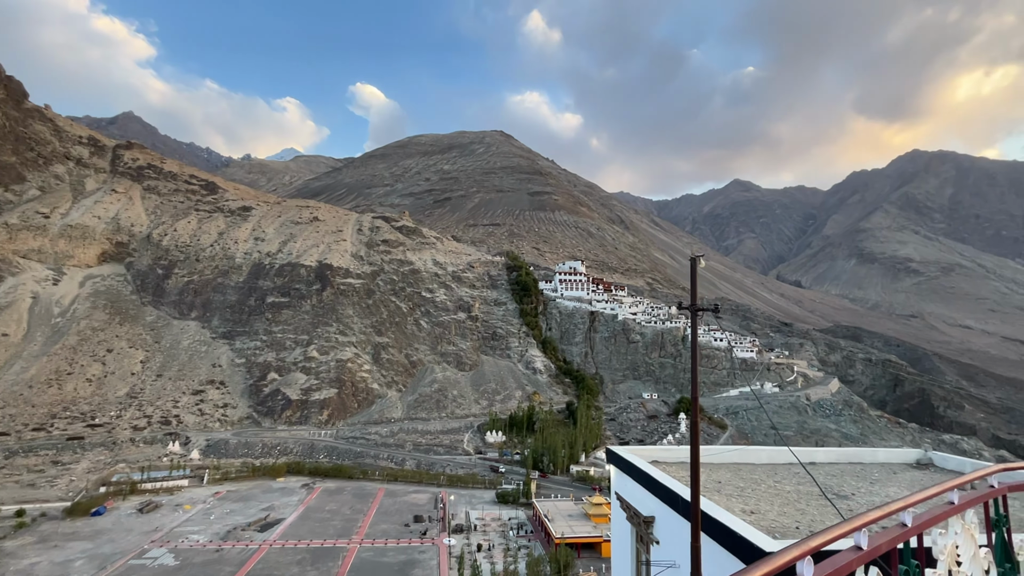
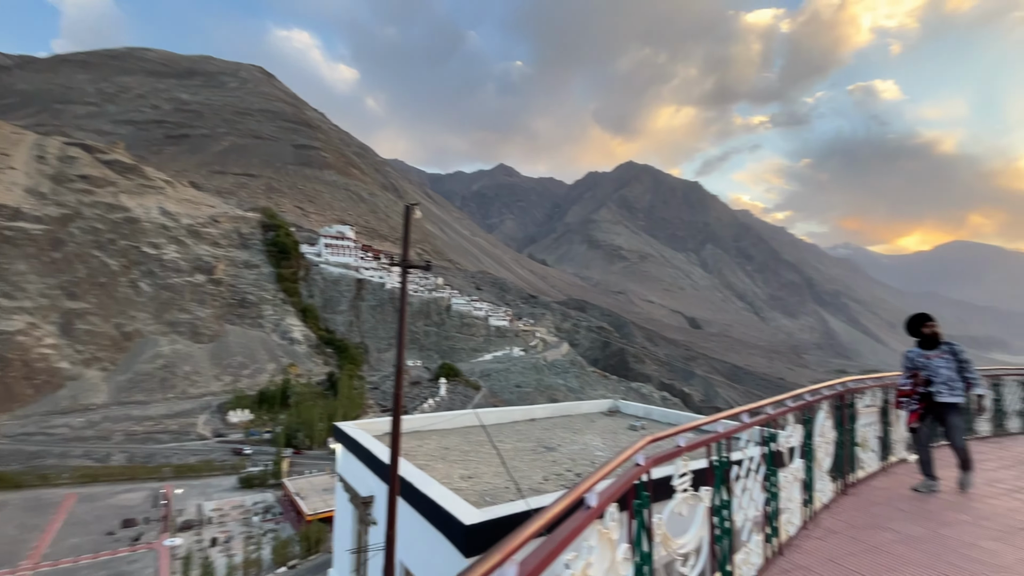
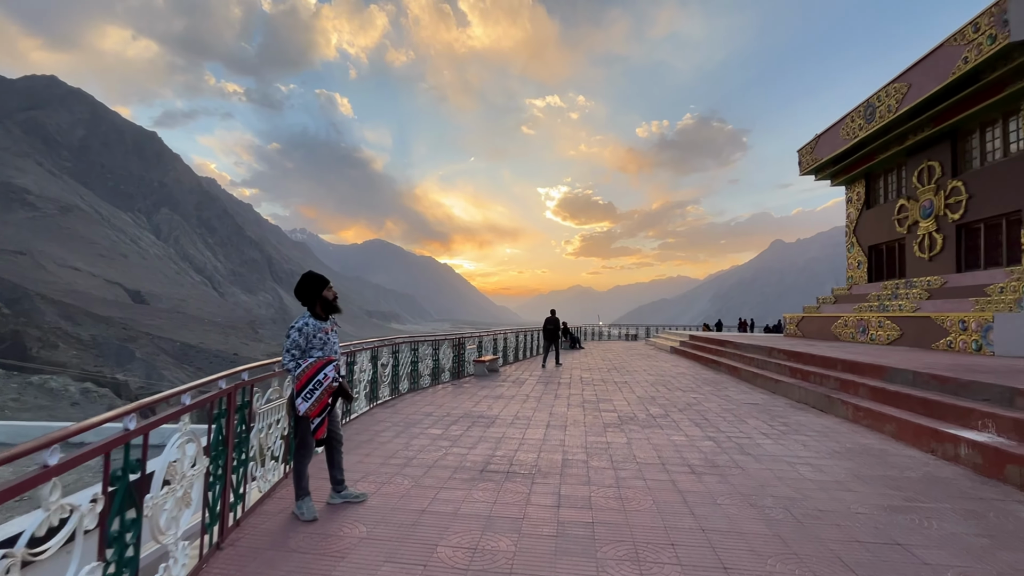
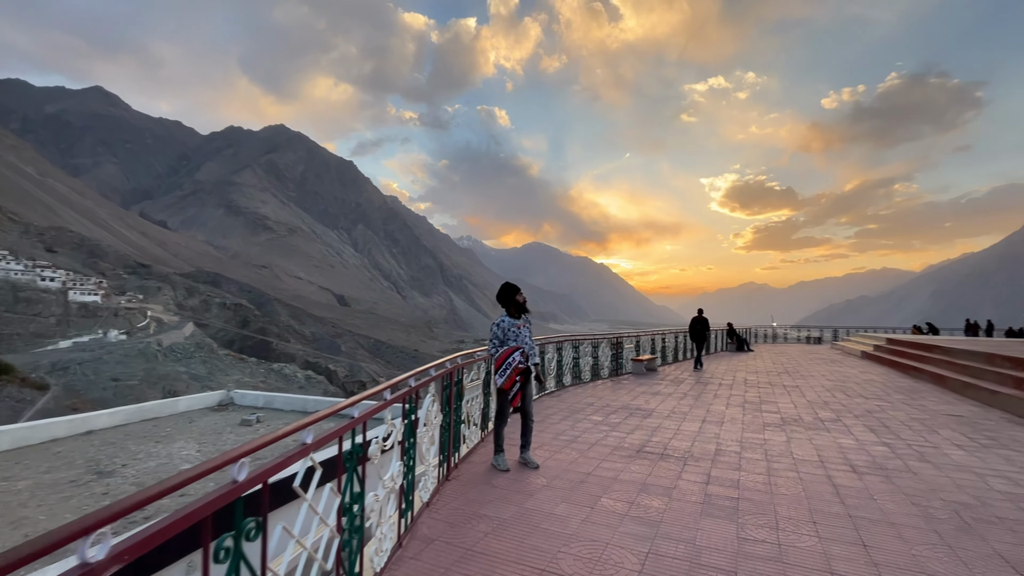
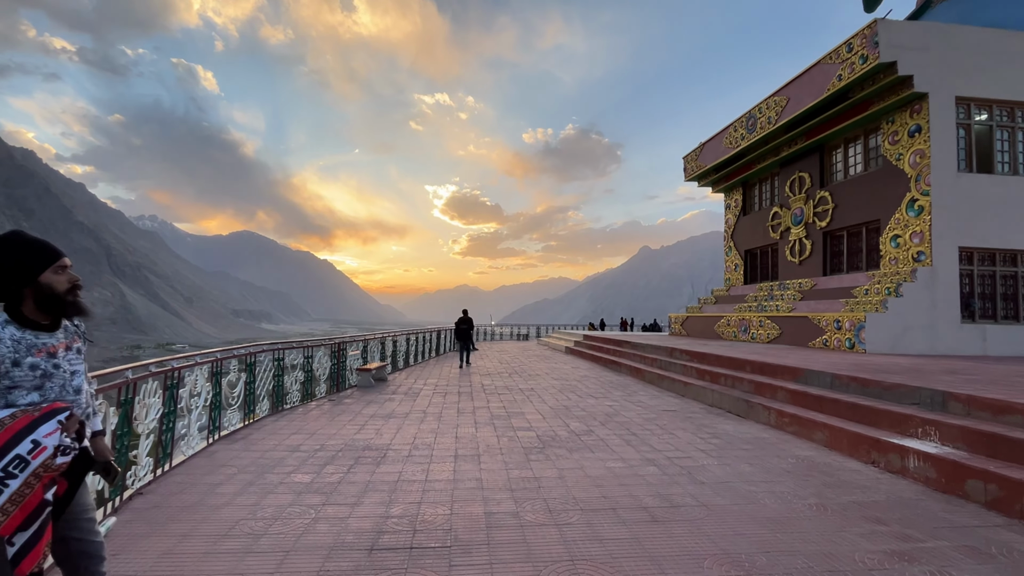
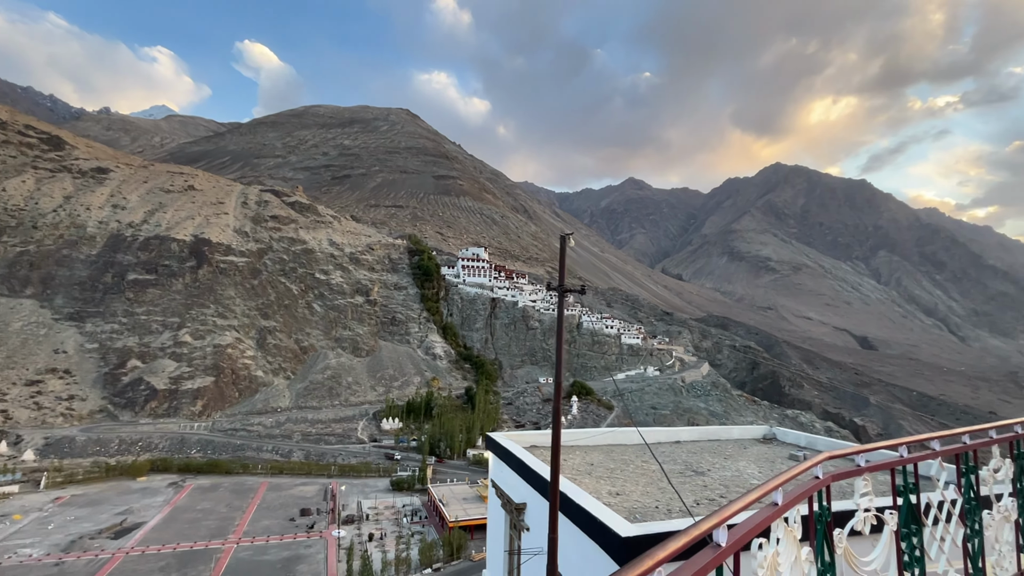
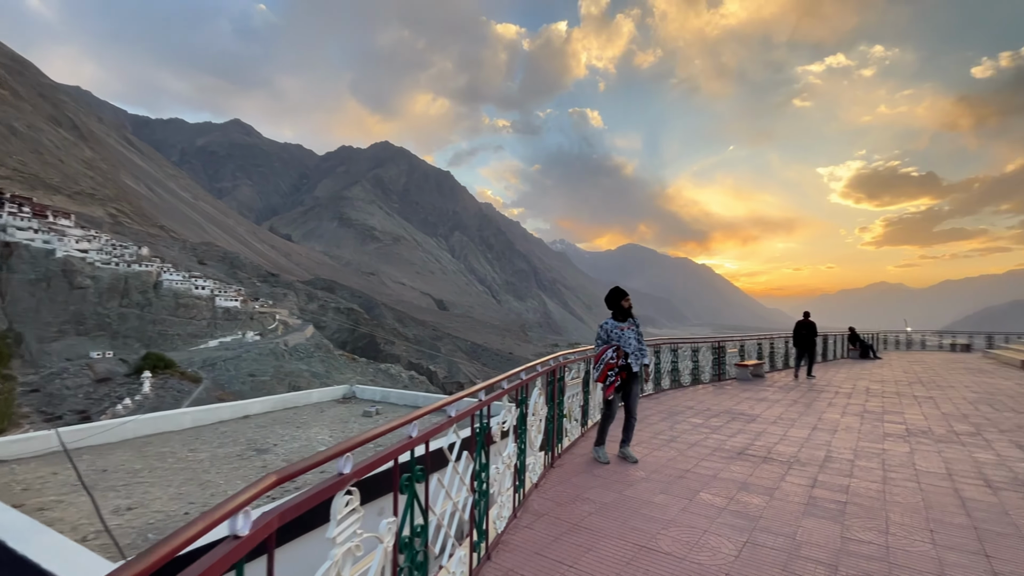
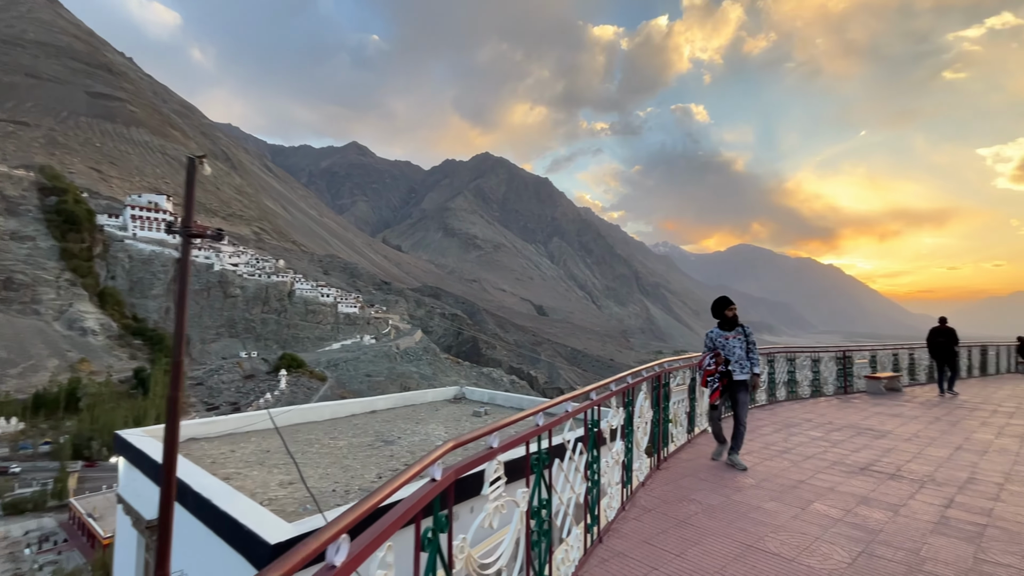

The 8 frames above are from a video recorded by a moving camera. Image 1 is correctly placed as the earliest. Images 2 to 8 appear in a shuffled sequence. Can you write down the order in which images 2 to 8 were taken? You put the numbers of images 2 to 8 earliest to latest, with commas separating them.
6, 2, 8, 7, 4, 3, 5
